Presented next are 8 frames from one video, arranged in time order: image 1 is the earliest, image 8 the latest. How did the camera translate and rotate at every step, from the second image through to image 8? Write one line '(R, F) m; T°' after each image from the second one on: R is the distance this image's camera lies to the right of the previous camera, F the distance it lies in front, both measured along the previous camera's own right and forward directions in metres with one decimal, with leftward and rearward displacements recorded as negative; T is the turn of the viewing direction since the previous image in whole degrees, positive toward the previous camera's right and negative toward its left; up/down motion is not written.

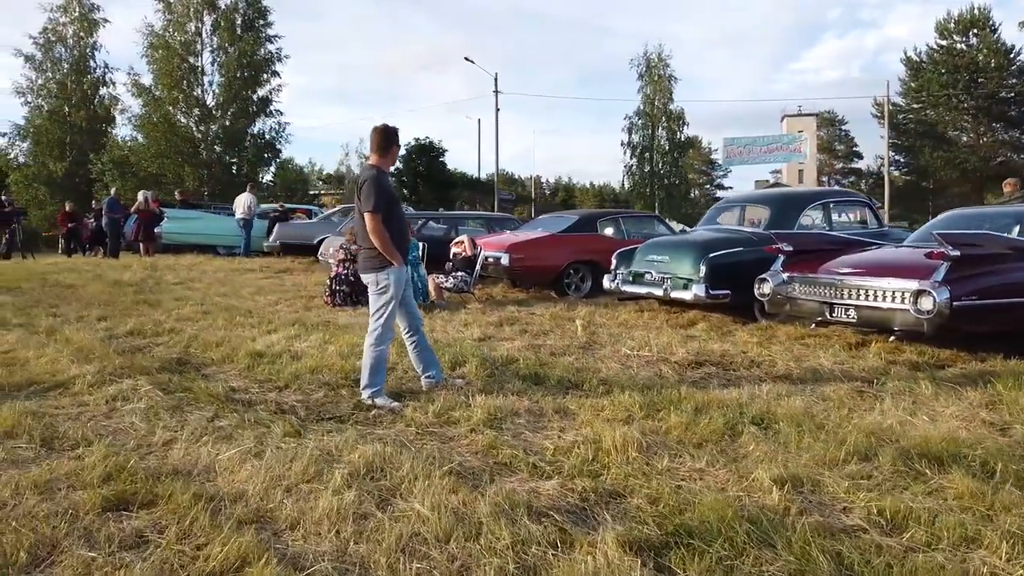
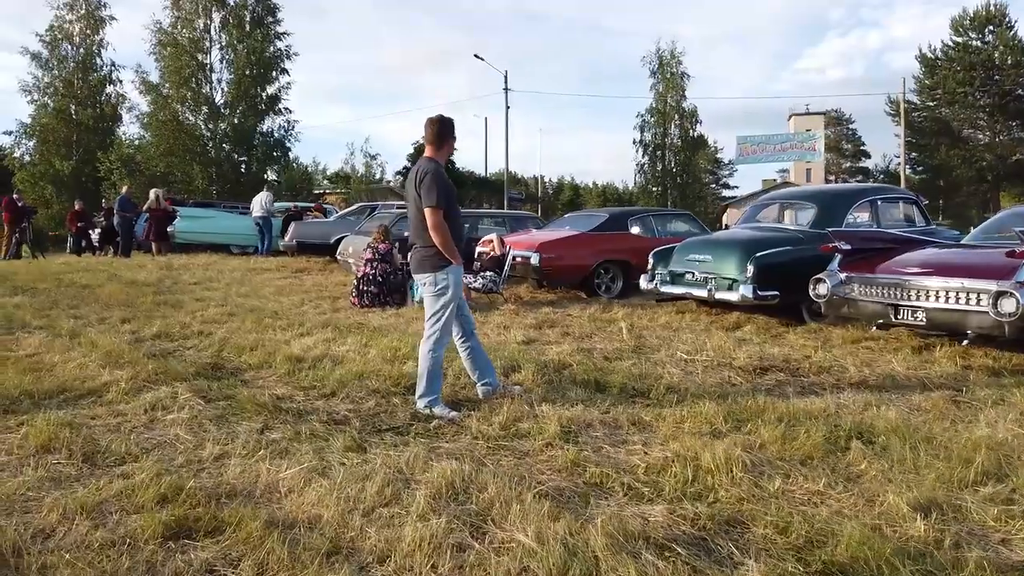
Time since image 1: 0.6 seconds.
(-0.4, +0.3) m; 0°
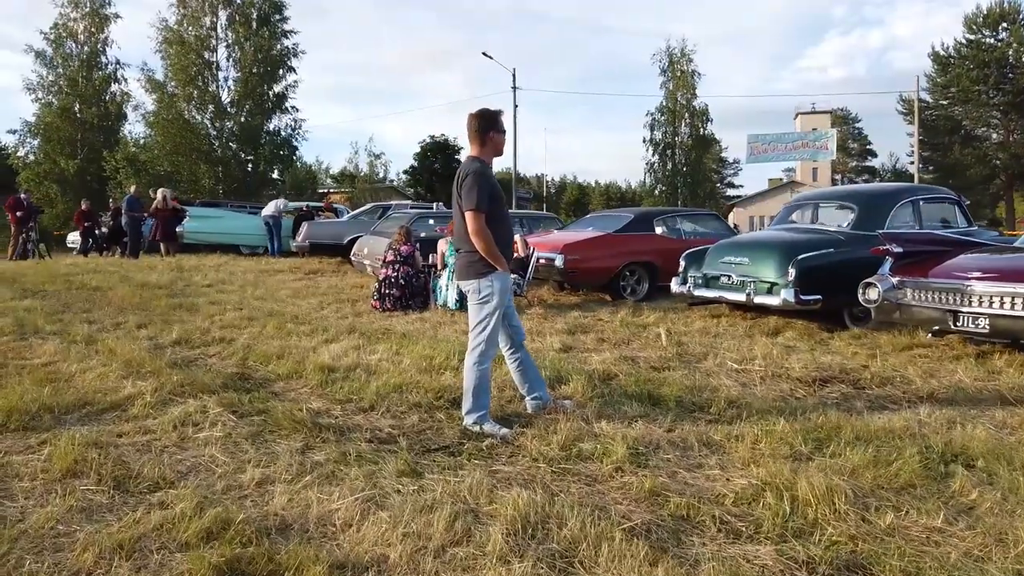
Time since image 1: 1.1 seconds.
(-0.3, +0.3) m; 0°
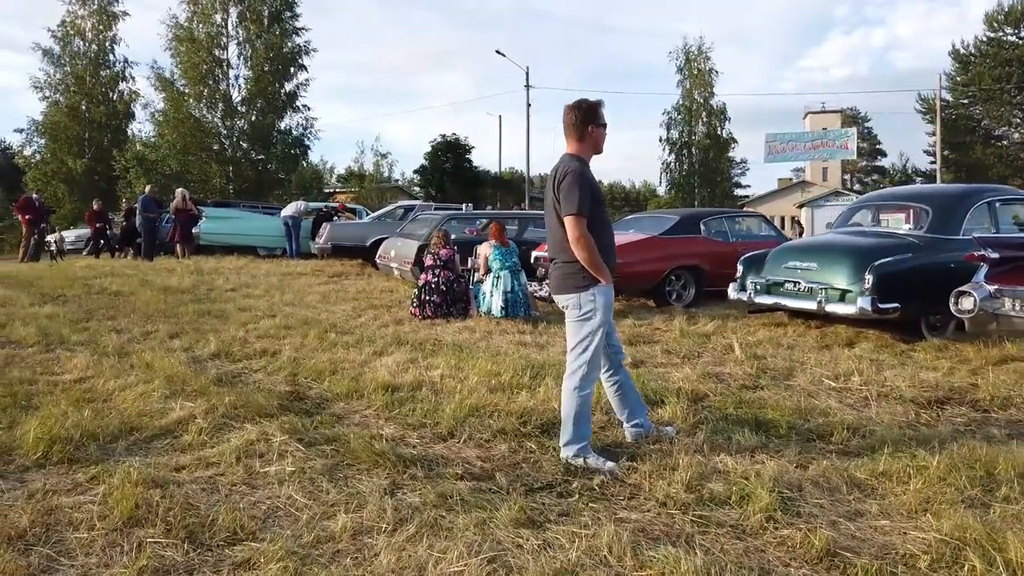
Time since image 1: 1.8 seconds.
(-0.5, +0.5) m; 0°
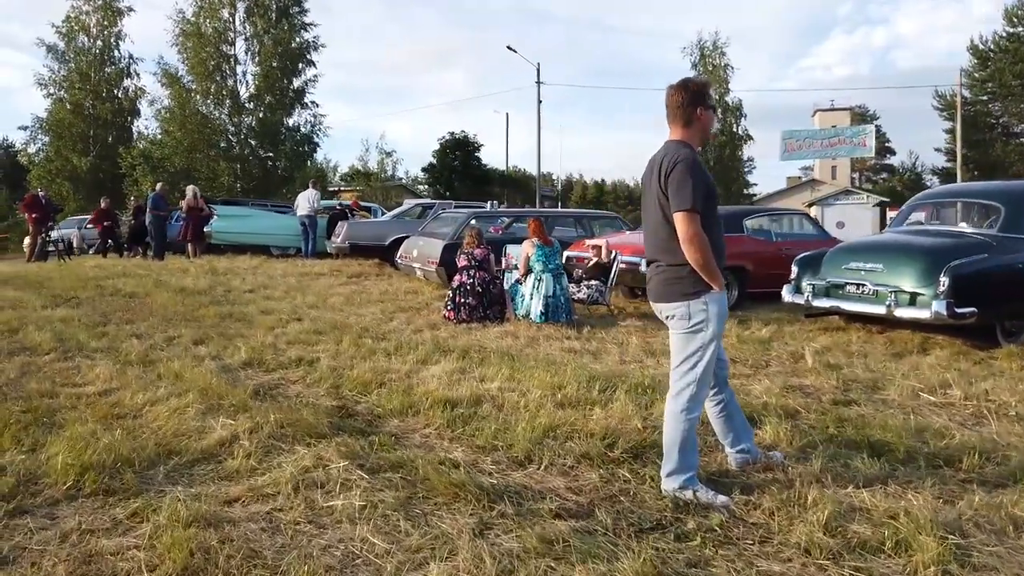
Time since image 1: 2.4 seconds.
(-0.4, +0.5) m; 0°
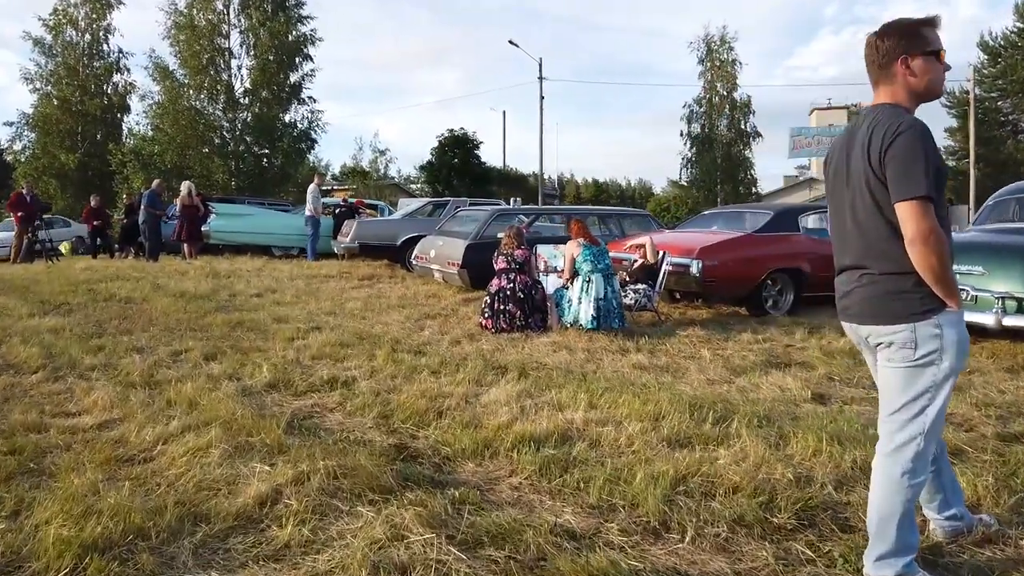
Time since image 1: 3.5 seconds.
(-0.5, +0.9) m; +1°
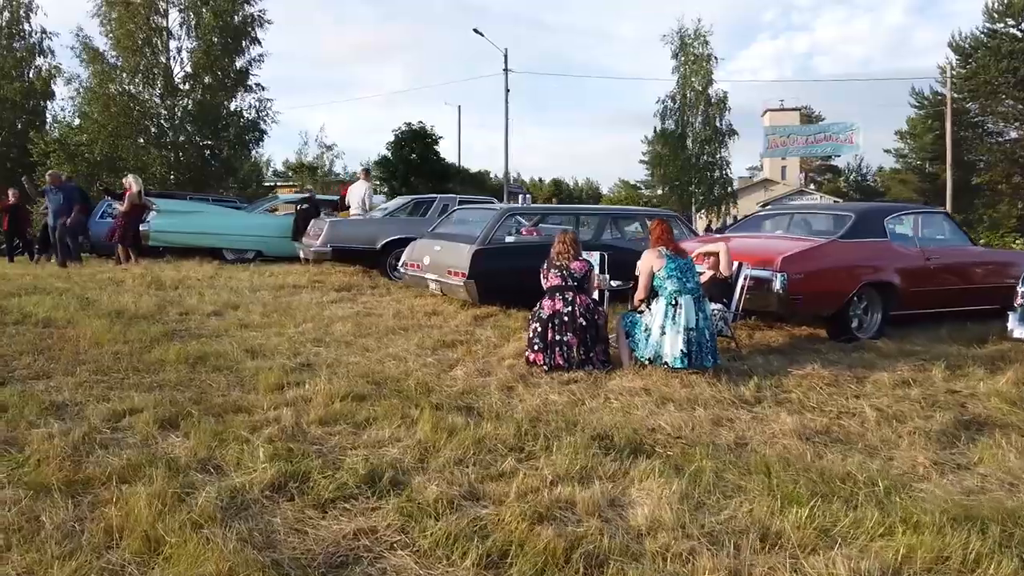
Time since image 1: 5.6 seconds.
(-0.8, +1.8) m; +4°
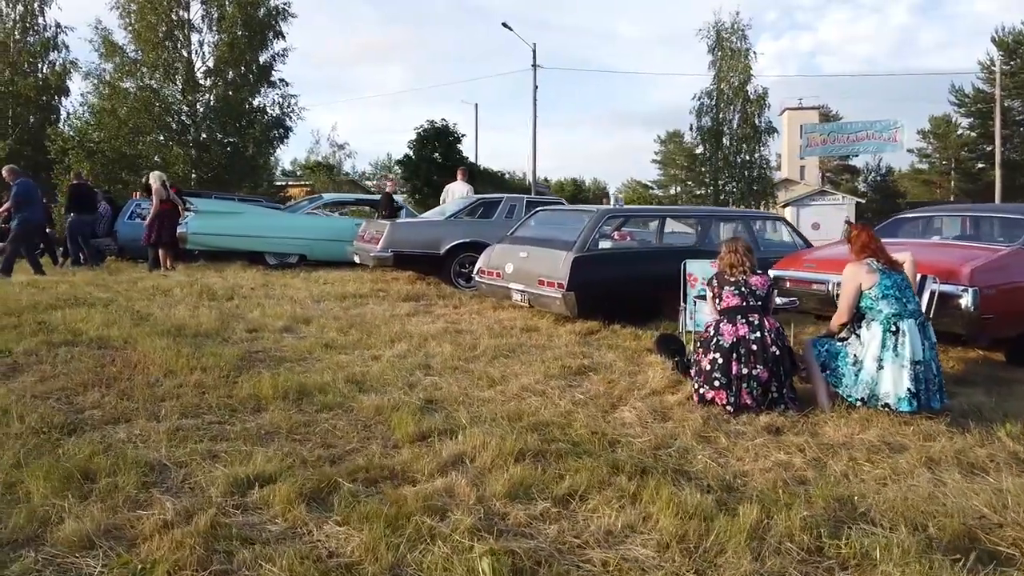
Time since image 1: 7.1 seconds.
(-1.0, +1.0) m; 0°
